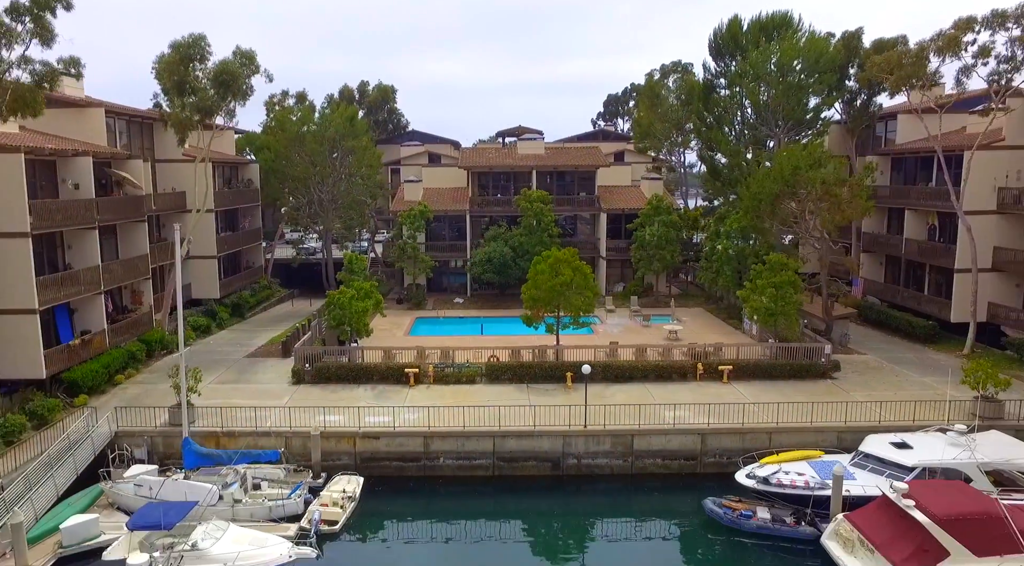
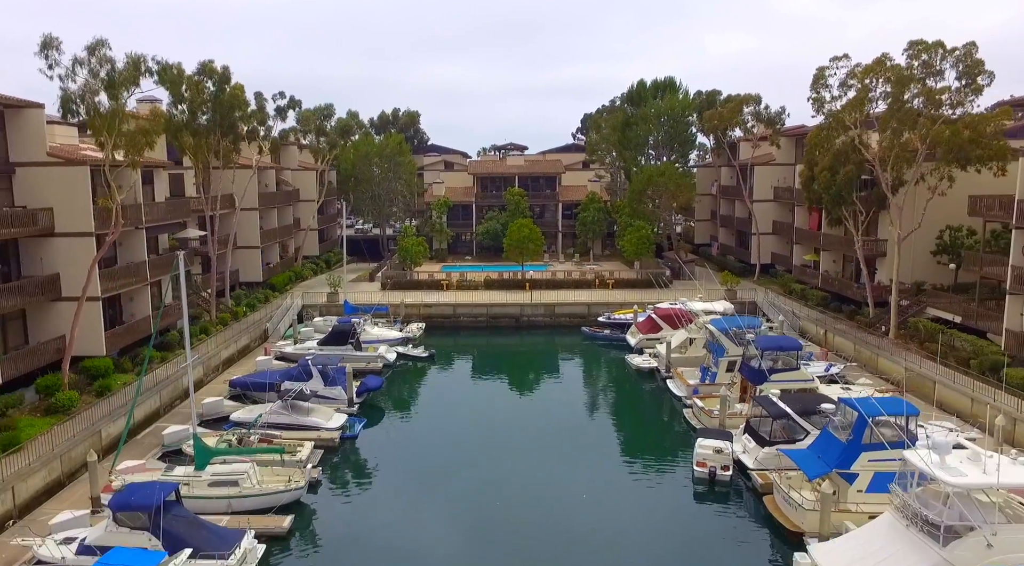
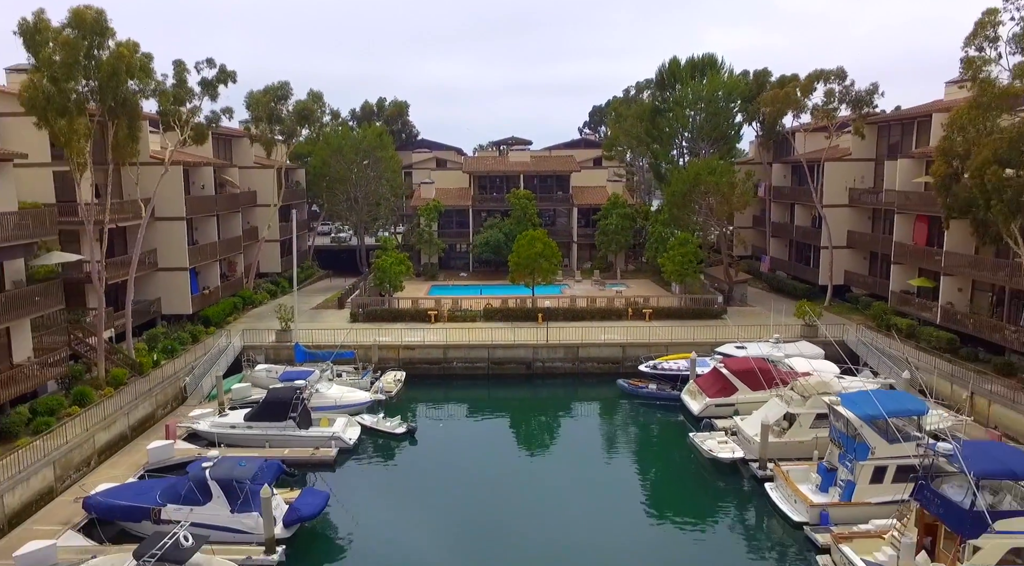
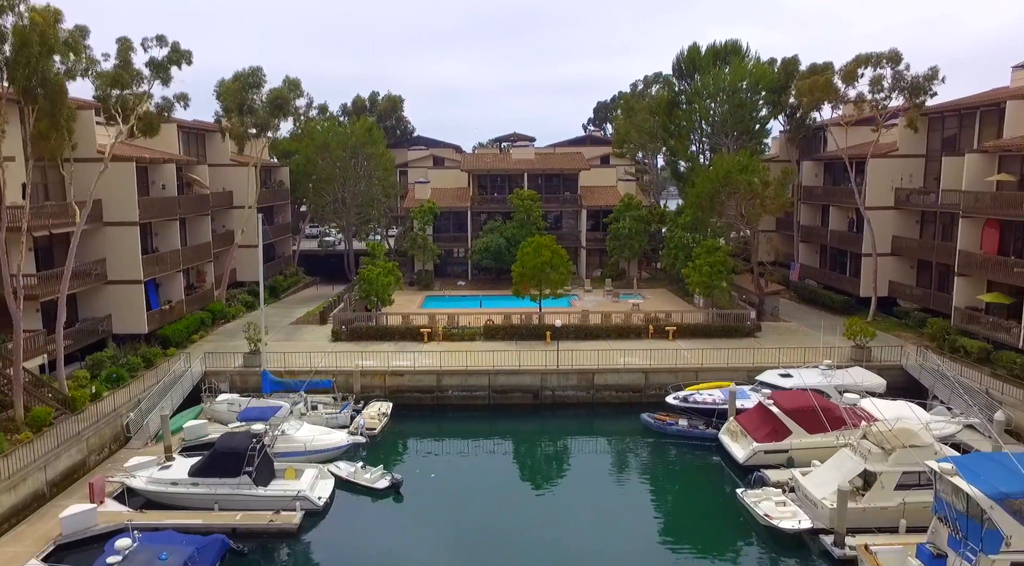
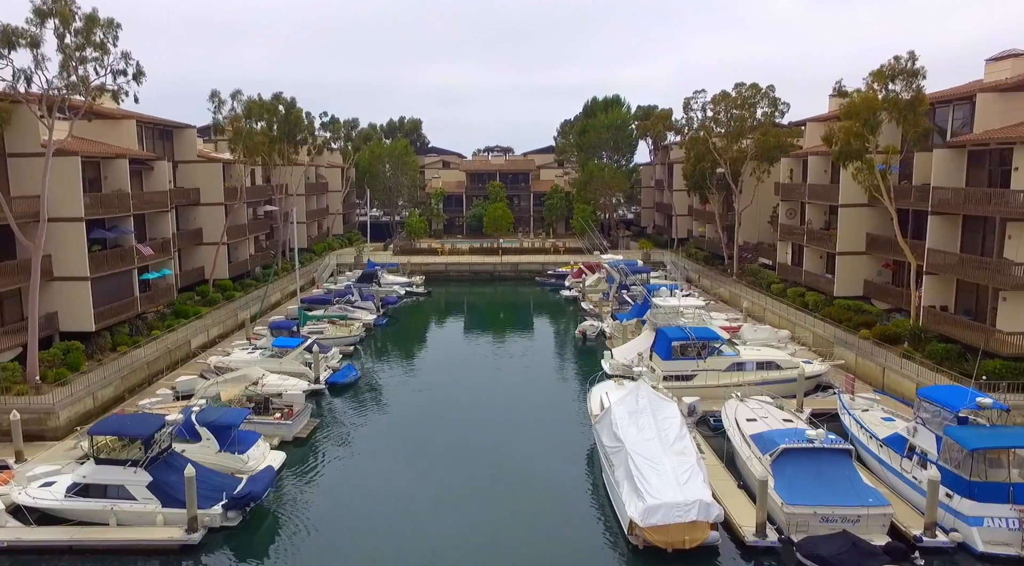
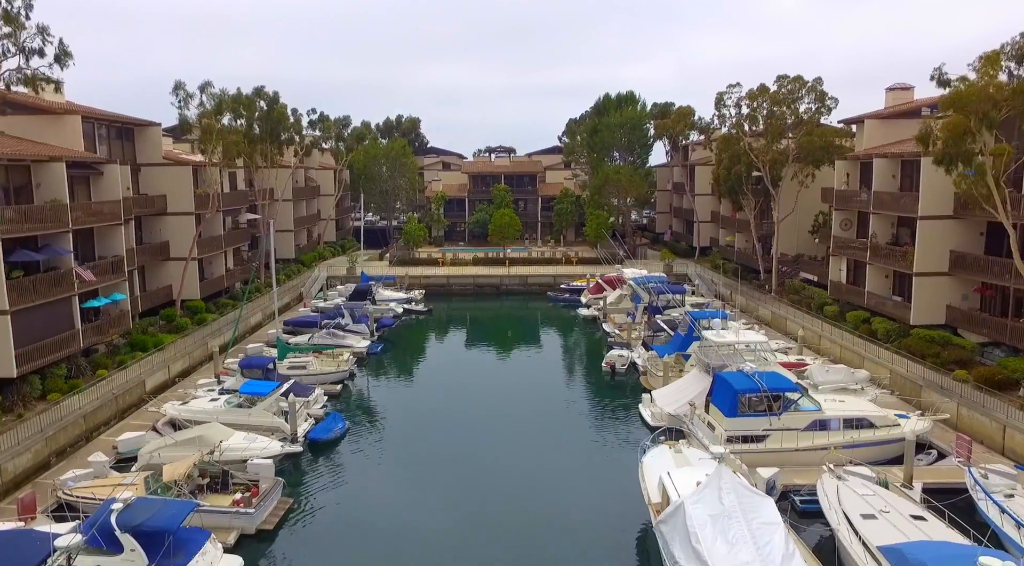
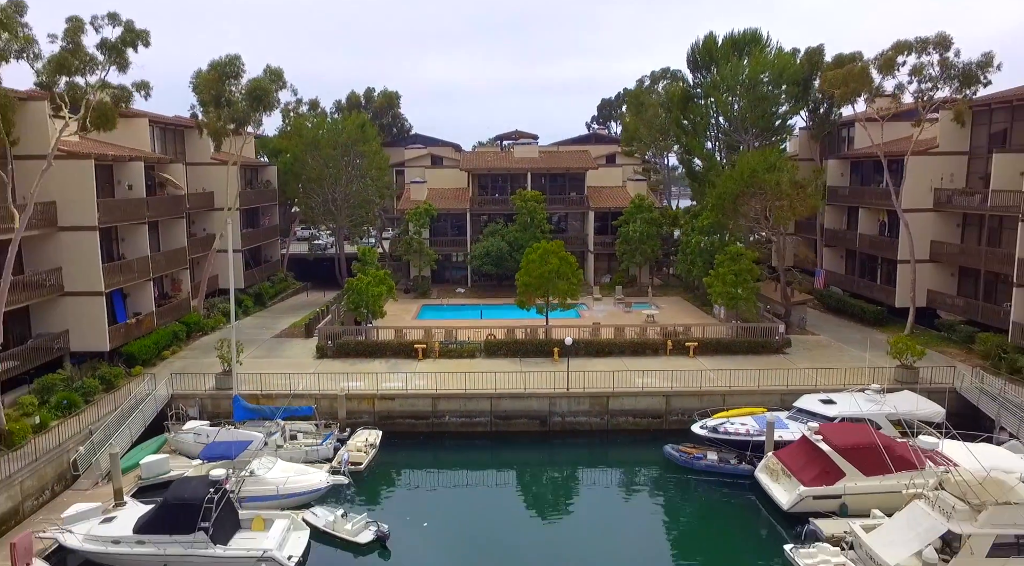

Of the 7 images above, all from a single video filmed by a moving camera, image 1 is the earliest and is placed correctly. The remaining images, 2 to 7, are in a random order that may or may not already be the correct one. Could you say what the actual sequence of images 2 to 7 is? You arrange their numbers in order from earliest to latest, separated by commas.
7, 4, 3, 2, 6, 5
